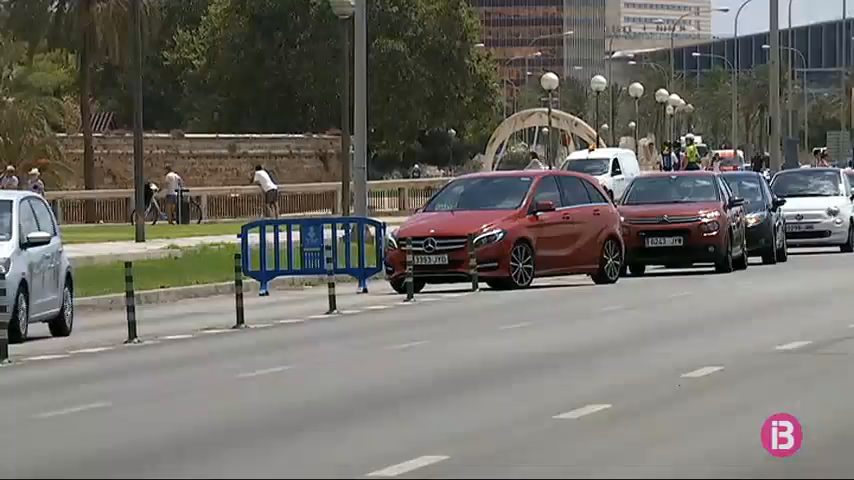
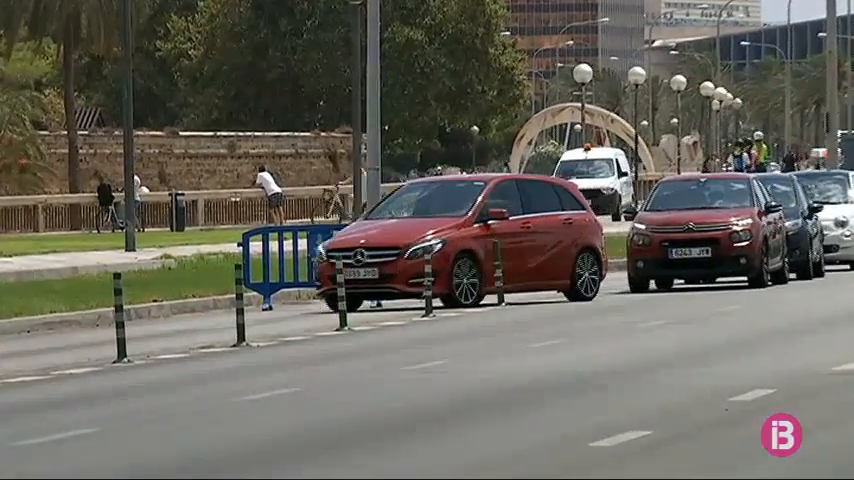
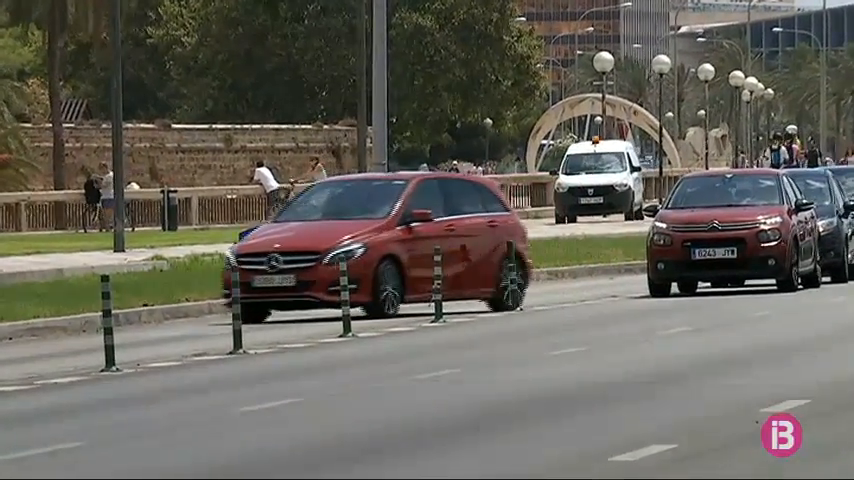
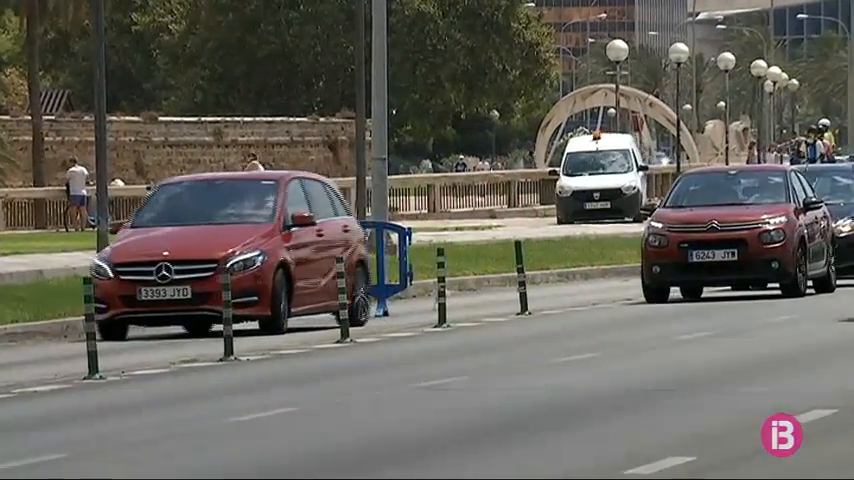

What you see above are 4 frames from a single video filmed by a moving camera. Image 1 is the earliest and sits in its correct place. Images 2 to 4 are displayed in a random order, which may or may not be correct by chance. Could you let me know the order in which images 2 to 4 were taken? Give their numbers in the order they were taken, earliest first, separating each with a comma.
2, 3, 4
